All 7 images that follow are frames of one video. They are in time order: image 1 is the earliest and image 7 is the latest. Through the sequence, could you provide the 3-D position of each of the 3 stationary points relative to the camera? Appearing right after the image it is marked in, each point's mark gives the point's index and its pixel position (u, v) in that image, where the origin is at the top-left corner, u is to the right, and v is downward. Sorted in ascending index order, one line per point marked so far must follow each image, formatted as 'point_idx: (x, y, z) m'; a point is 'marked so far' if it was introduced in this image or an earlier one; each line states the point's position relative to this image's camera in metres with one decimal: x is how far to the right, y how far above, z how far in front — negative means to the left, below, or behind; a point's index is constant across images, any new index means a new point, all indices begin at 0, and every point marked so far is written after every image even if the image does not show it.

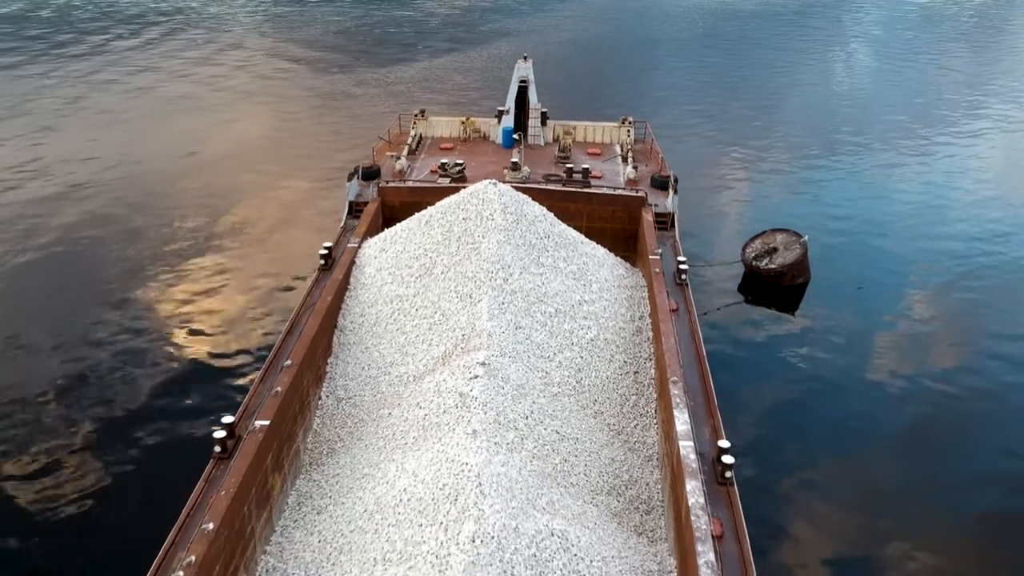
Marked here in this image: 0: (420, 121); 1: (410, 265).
0: (-1.4, +2.5, +17.5) m
1: (-1.1, +0.3, +12.4) m
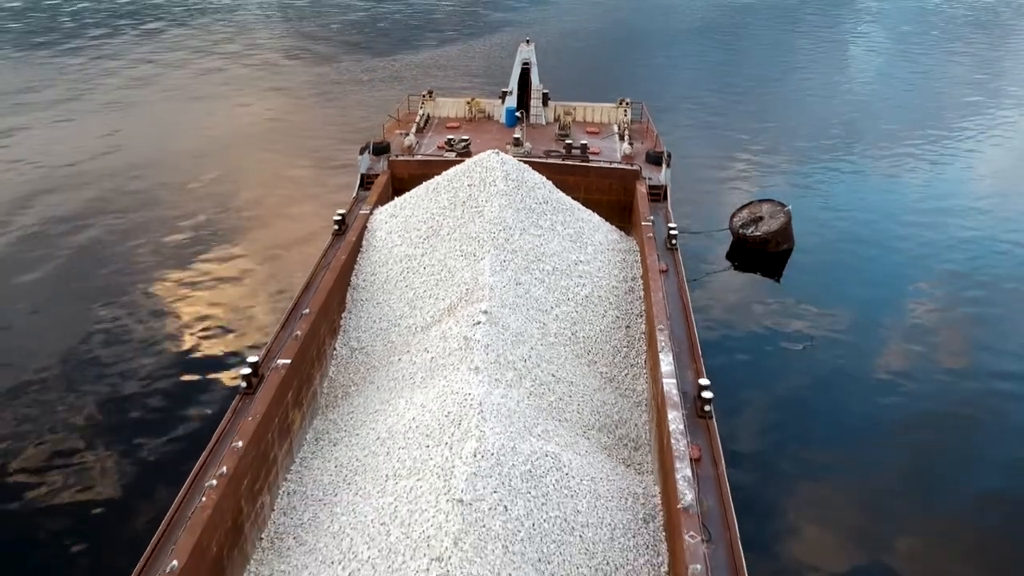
0: (-1.3, +2.9, +18.4) m
1: (-1.1, +0.7, +13.3) m
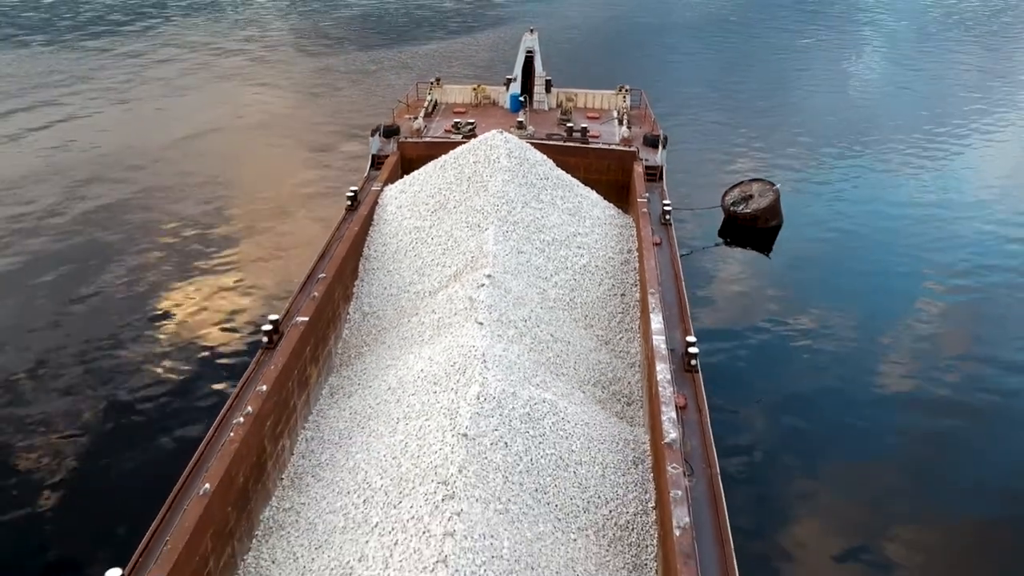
0: (-1.3, +3.2, +19.2) m
1: (-1.0, +1.0, +14.1) m
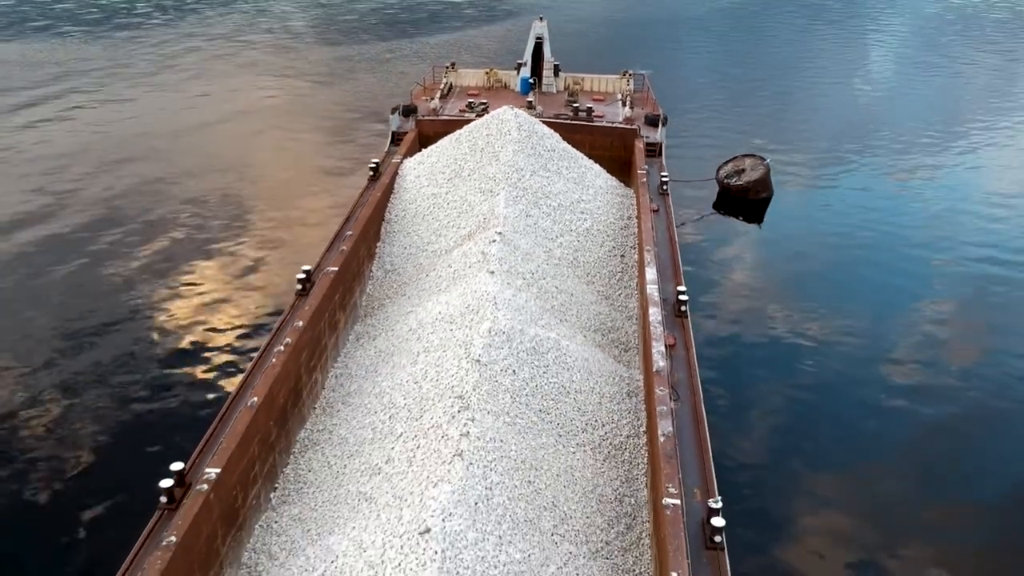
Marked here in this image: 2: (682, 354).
0: (-1.1, +3.7, +20.5) m
1: (-0.9, +1.5, +15.3) m
2: (+1.6, -0.6, +11.0) m
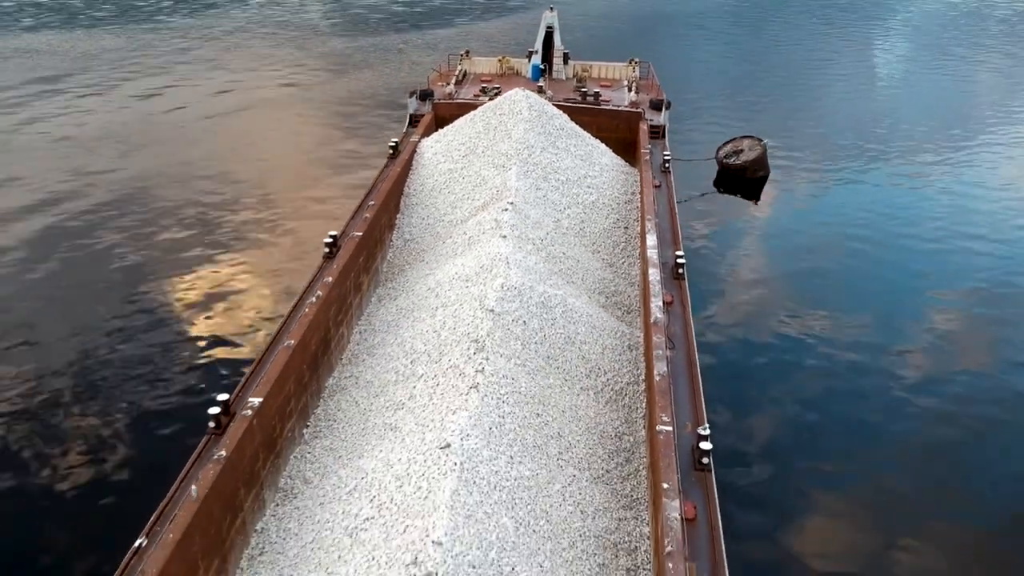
0: (-0.9, +4.1, +21.5) m
1: (-0.7, +1.9, +16.3) m
2: (+1.7, -0.2, +12.0) m
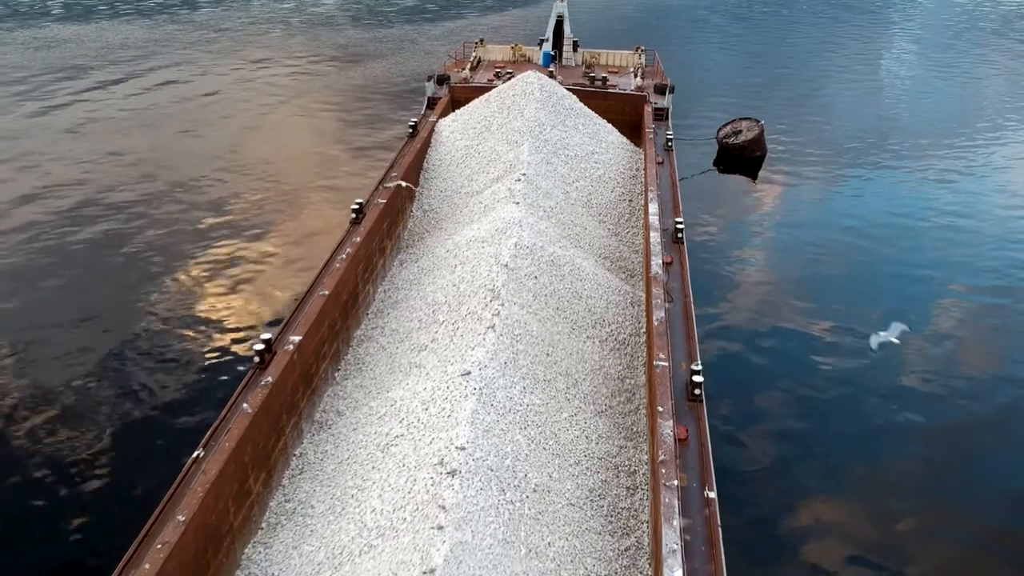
0: (-0.6, +4.6, +22.6) m
1: (-0.6, +2.4, +17.4) m
2: (+1.8, +0.2, +13.1) m
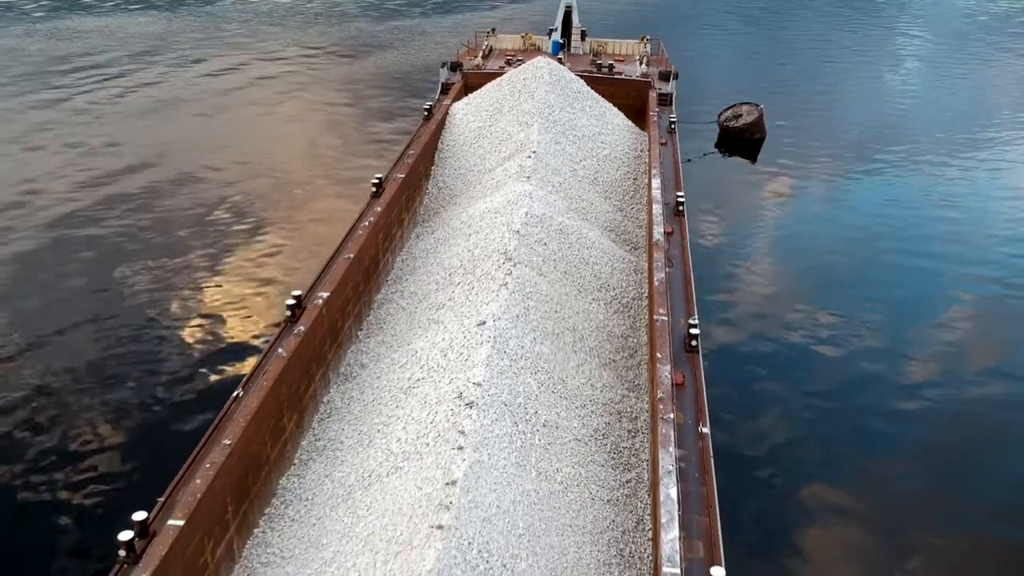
0: (-0.4, +5.0, +23.4) m
1: (-0.4, +2.7, +18.3) m
2: (+2.0, +0.6, +14.0) m
